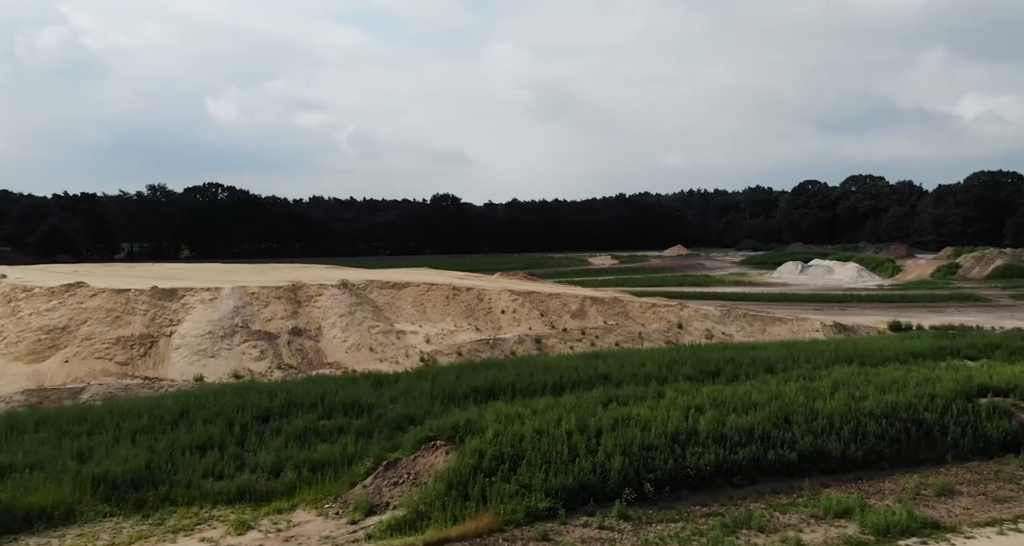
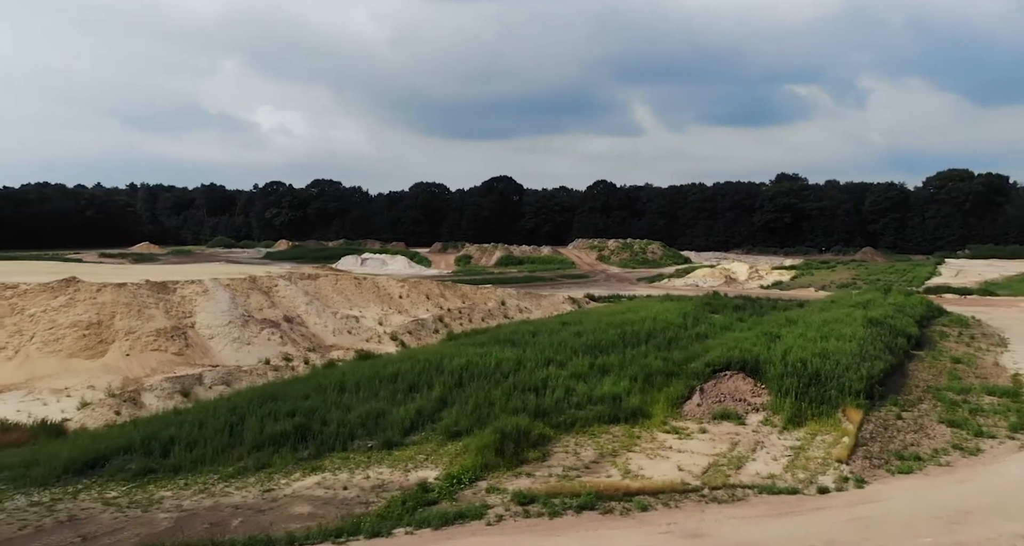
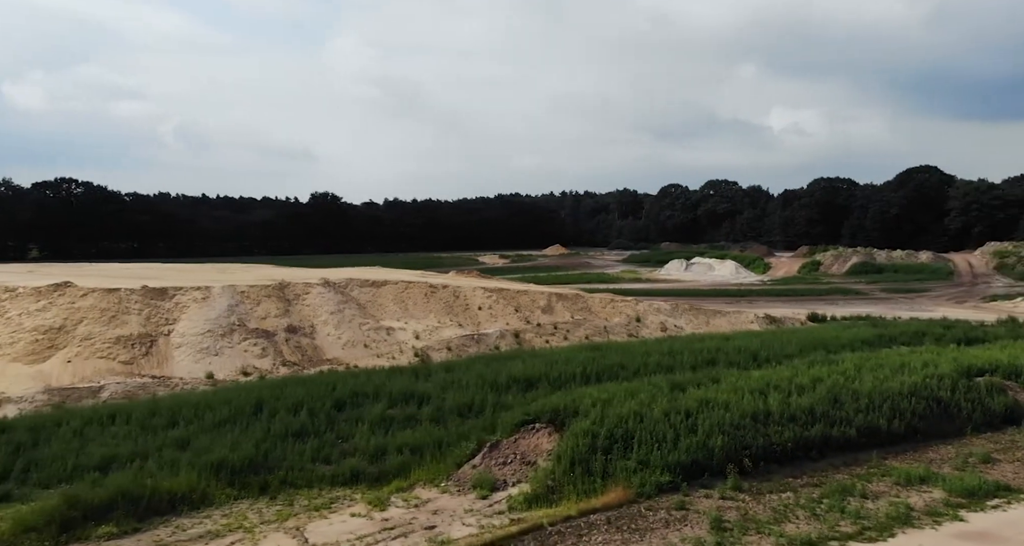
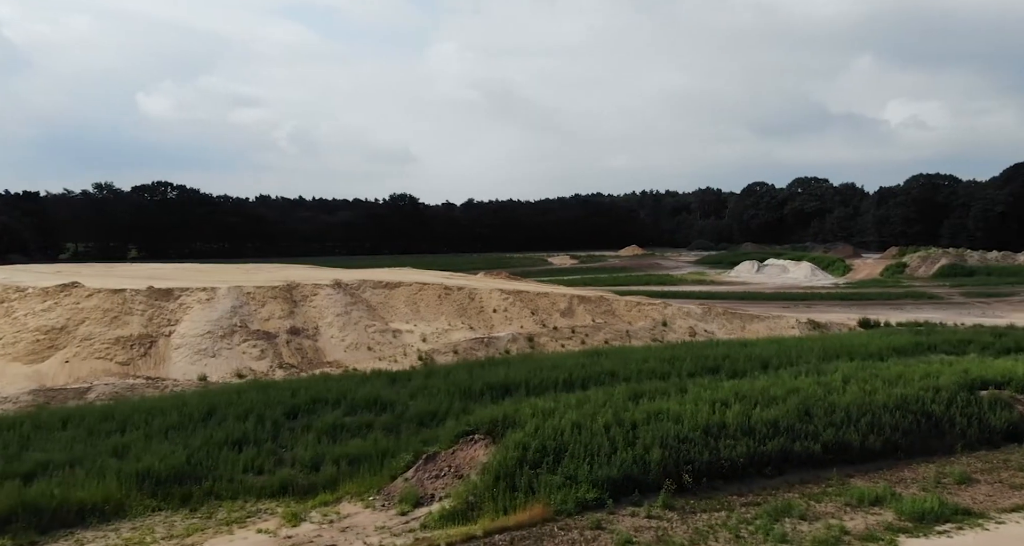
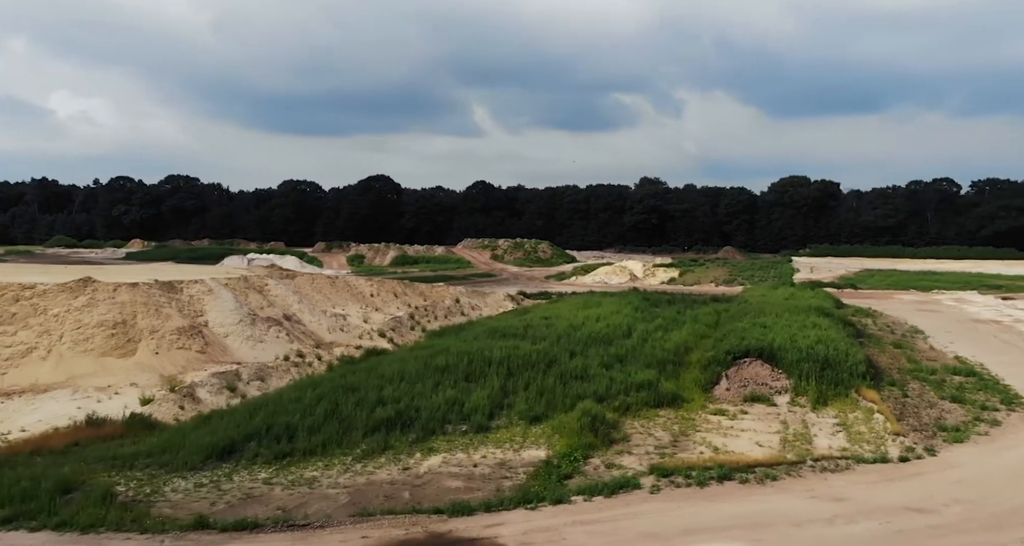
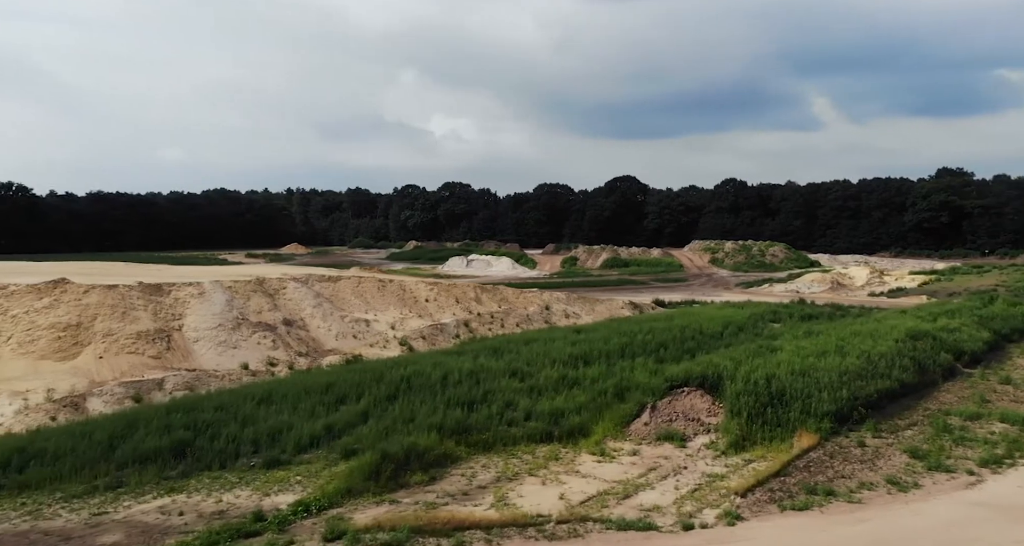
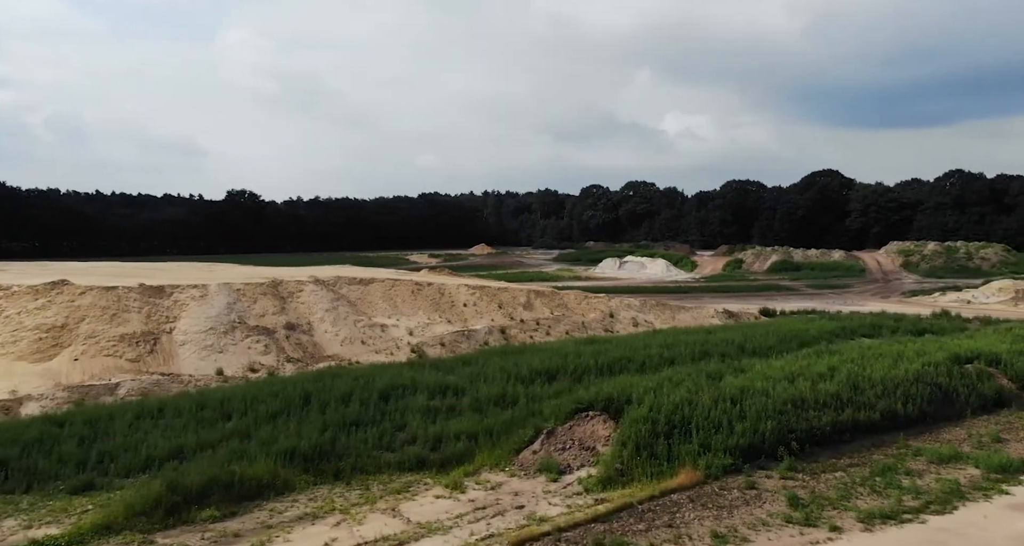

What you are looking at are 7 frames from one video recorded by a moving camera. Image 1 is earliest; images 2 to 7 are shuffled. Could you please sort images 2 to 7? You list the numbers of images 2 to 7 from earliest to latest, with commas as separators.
4, 3, 7, 6, 2, 5
